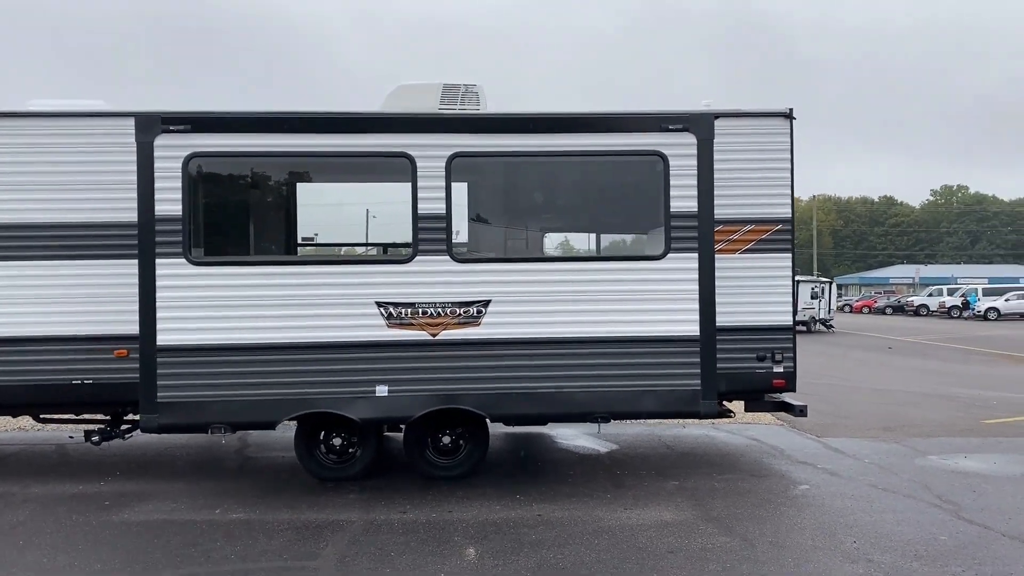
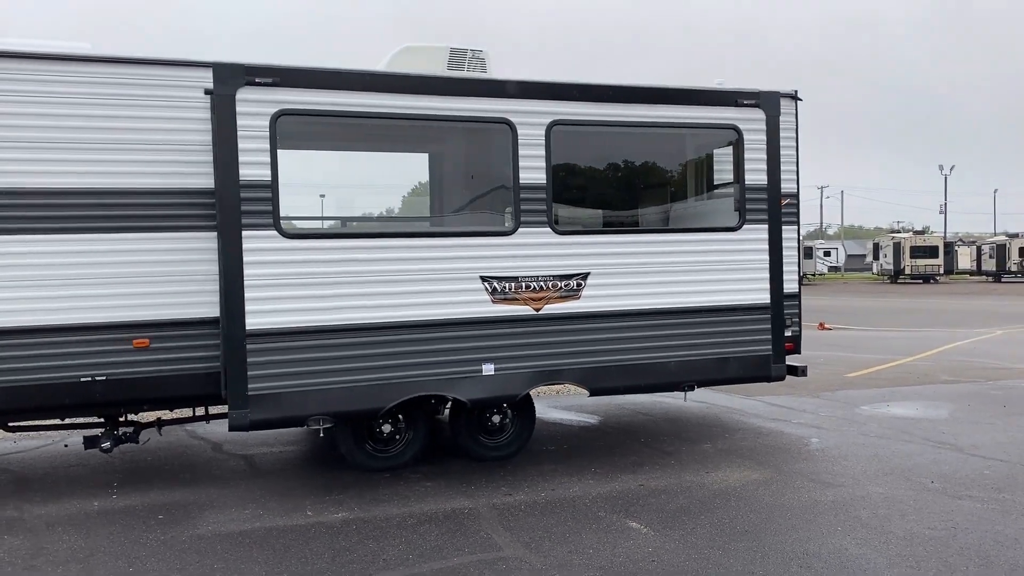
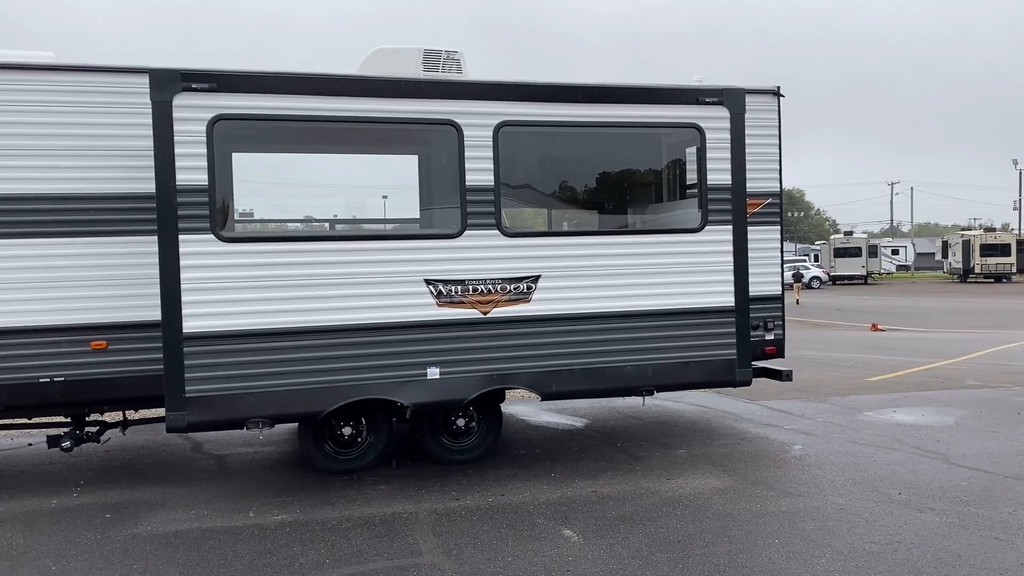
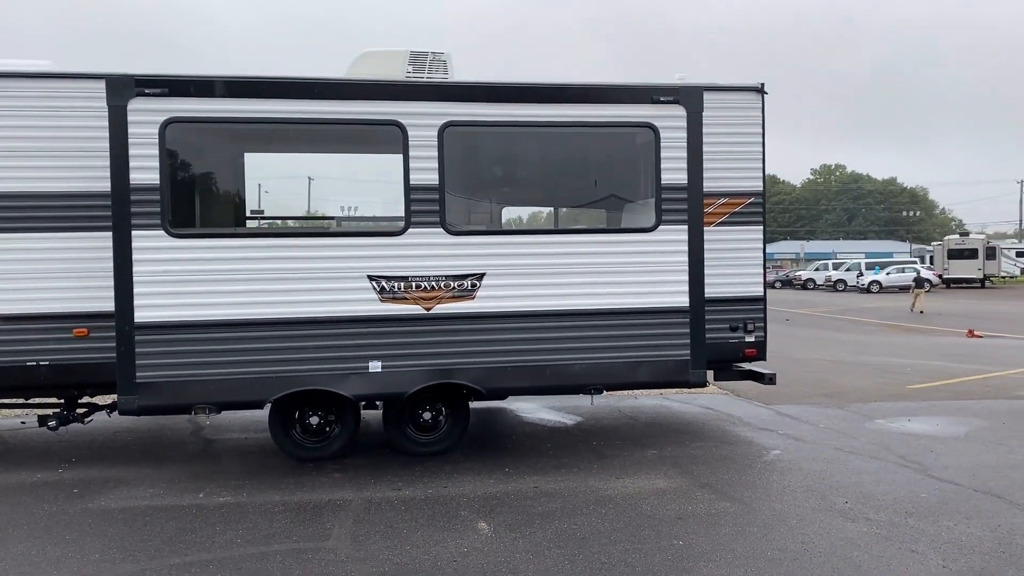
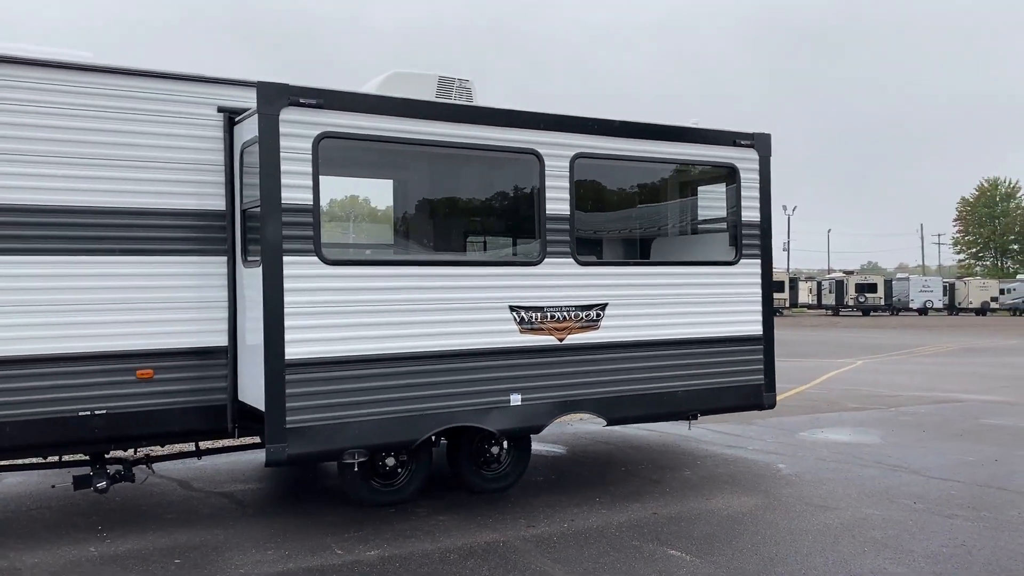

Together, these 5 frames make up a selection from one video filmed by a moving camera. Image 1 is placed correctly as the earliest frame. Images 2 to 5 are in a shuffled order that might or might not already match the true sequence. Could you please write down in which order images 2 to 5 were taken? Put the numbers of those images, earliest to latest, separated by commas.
4, 3, 2, 5
